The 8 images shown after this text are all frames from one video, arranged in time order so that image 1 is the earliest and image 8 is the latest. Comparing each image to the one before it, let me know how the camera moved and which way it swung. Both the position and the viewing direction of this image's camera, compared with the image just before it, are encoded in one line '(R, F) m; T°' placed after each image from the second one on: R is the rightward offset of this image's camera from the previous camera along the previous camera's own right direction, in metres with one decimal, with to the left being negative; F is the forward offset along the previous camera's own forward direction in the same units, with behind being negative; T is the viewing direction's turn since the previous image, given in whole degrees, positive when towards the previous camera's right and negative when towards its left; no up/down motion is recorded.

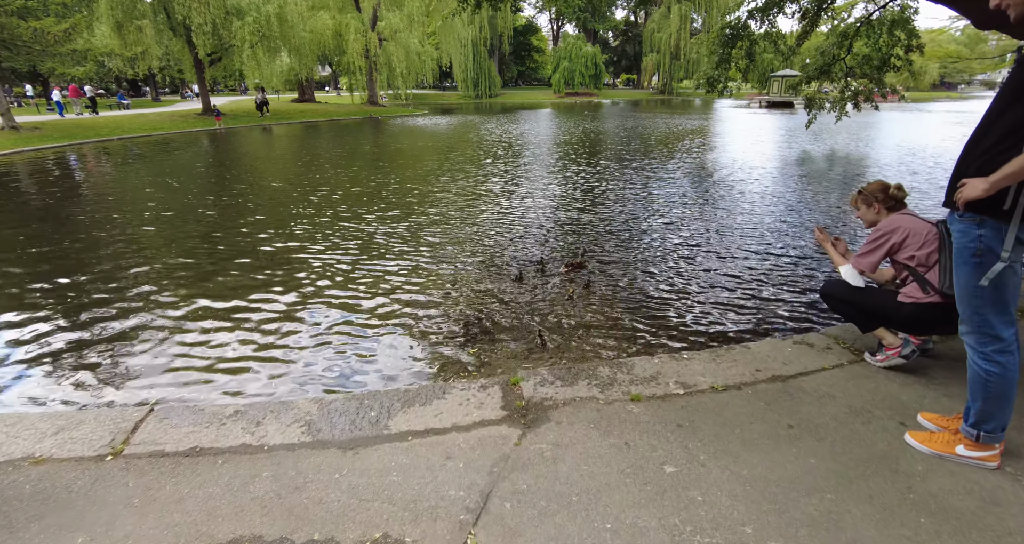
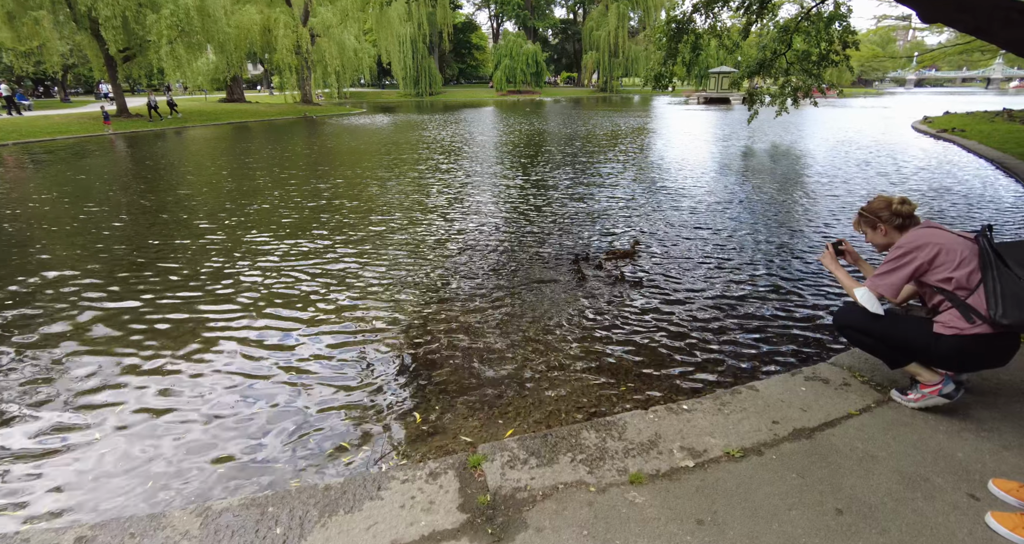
(0.0, +0.8) m; +5°
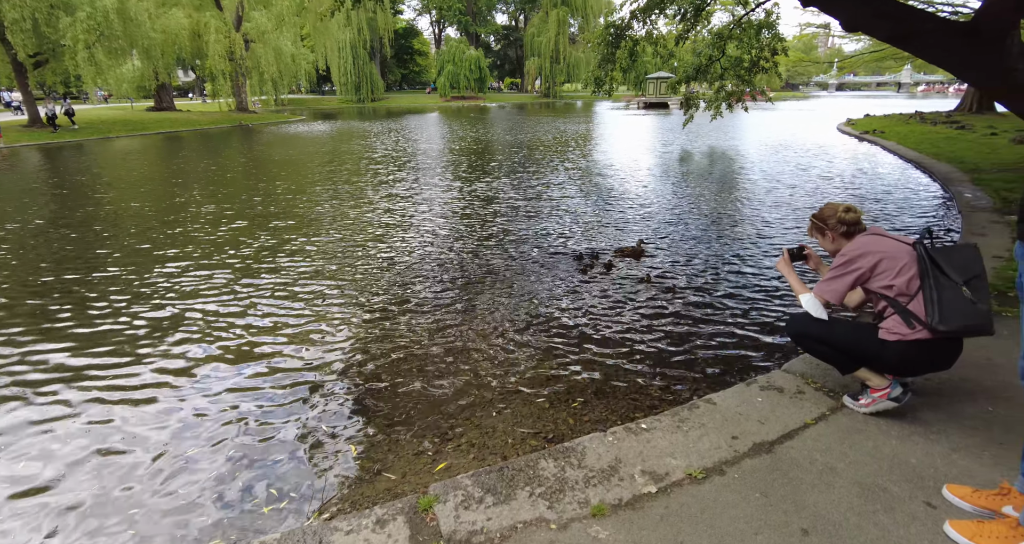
(0.0, +0.2) m; +5°
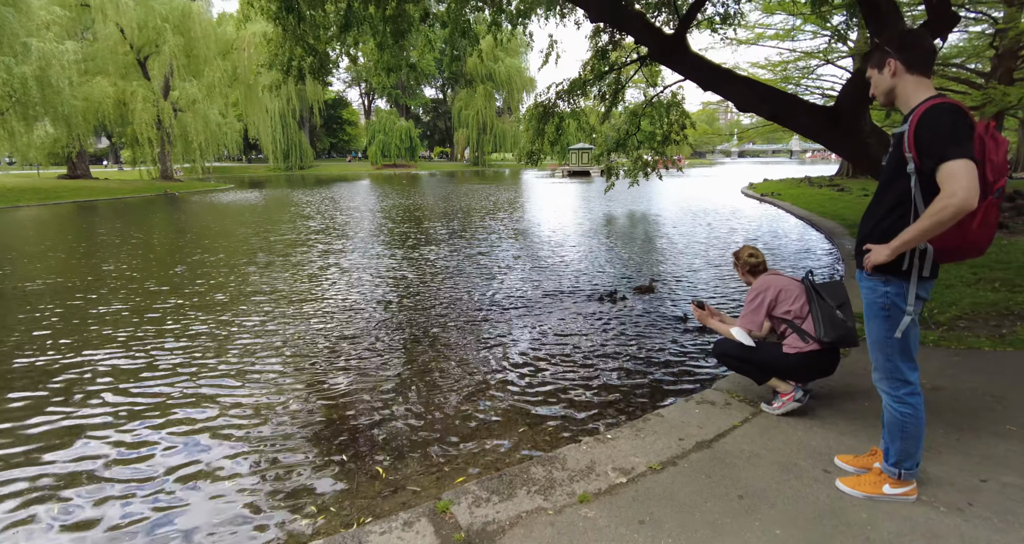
(-0.3, -0.6) m; +7°
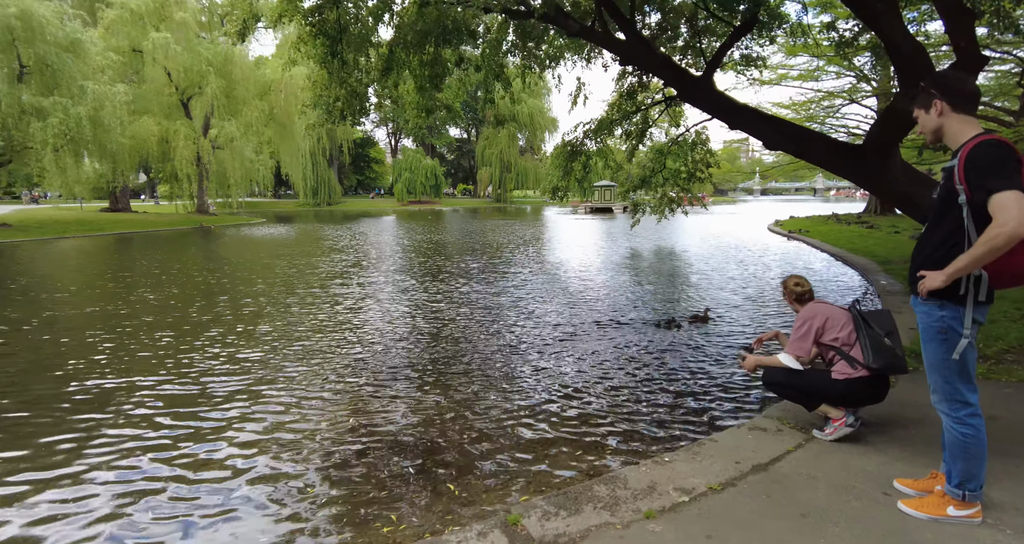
(-0.3, -0.2) m; -2°
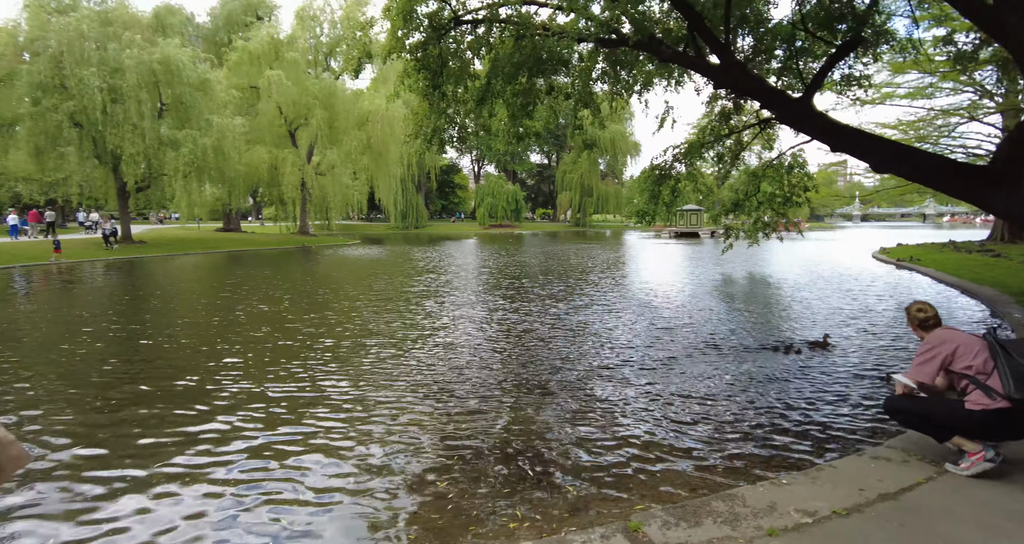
(-0.3, -0.2) m; -8°
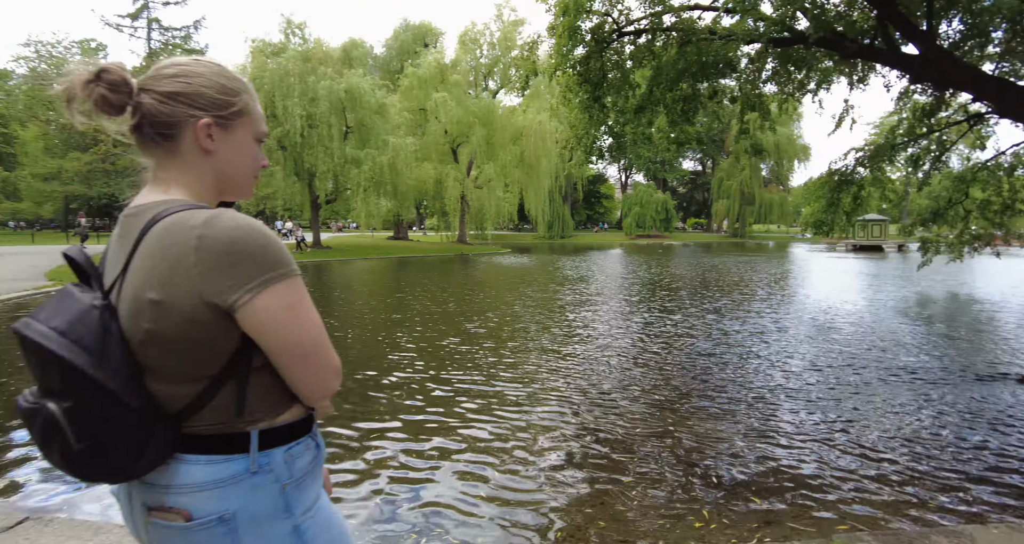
(-0.3, -0.3) m; -15°
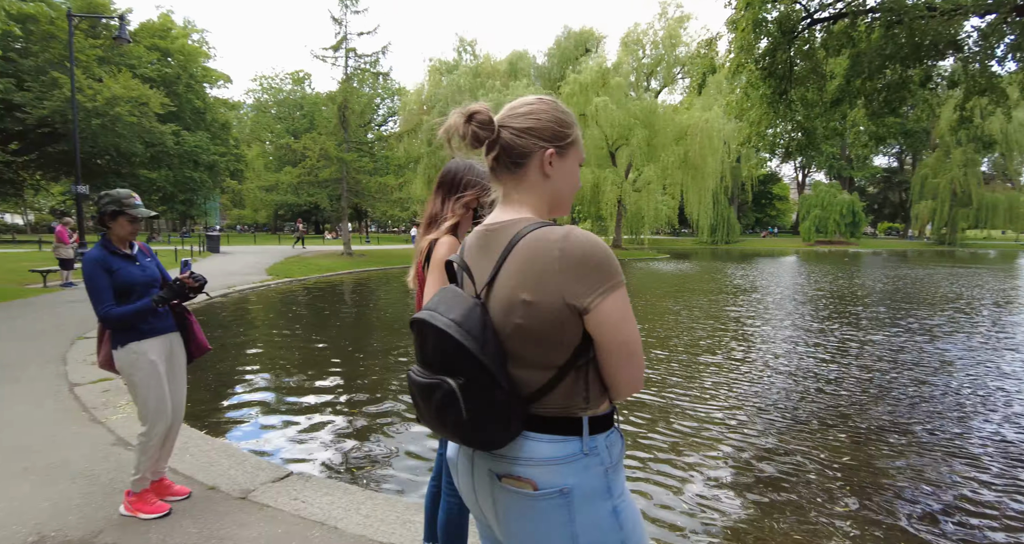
(-0.4, -0.1) m; -16°
